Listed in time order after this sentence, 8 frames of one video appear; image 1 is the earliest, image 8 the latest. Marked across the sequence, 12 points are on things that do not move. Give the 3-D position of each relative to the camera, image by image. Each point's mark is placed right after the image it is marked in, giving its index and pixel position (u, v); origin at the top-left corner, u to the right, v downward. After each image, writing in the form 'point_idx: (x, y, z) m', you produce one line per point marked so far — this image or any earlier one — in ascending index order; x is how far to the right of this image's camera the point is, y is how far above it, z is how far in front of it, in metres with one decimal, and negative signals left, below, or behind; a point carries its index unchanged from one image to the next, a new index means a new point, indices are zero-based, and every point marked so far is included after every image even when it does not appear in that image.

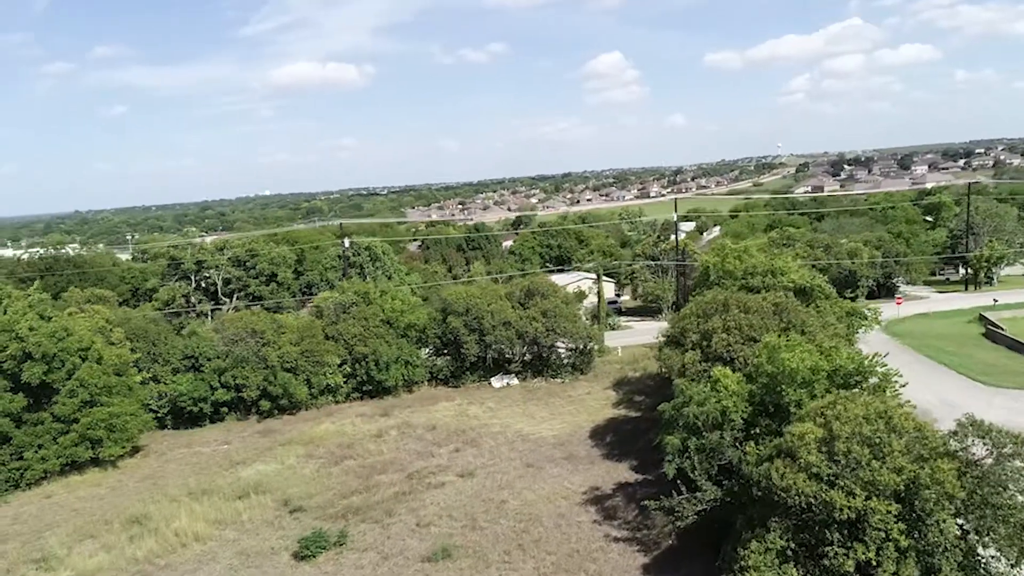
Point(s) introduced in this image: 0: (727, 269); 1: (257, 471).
0: (+4.4, +0.4, +15.0) m
1: (-4.9, -3.5, +14.1) m
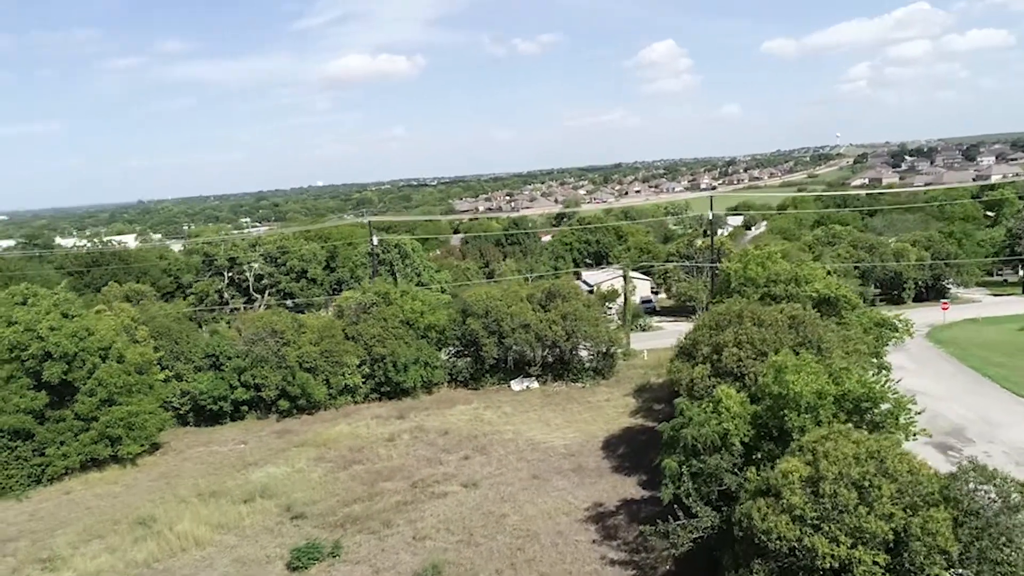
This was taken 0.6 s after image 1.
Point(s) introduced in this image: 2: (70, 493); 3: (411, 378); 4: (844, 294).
0: (+4.7, +0.2, +14.4) m
1: (-4.7, -3.6, +14.2) m
2: (-8.5, -4.0, +14.1) m
3: (-2.5, -2.3, +18.5) m
4: (+6.0, -0.1, +13.3) m
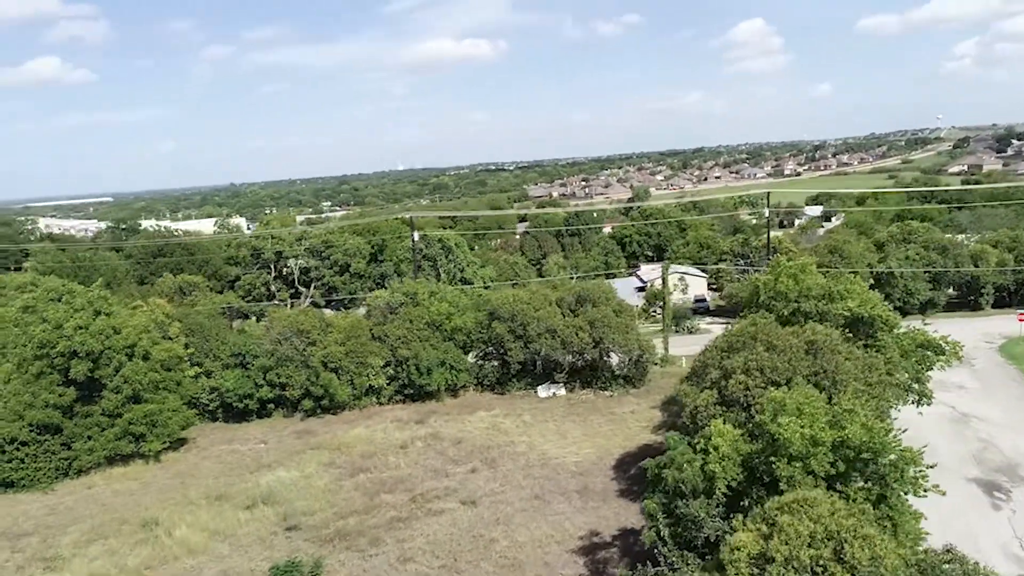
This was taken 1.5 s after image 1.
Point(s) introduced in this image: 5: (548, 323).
0: (+4.9, 0.0, +13.3) m
1: (-4.6, -3.7, +14.2) m
2: (-8.4, -4.0, +14.6) m
3: (-1.9, -2.3, +18.2) m
4: (+6.1, -0.4, +12.1) m
5: (+0.9, -0.8, +18.0) m
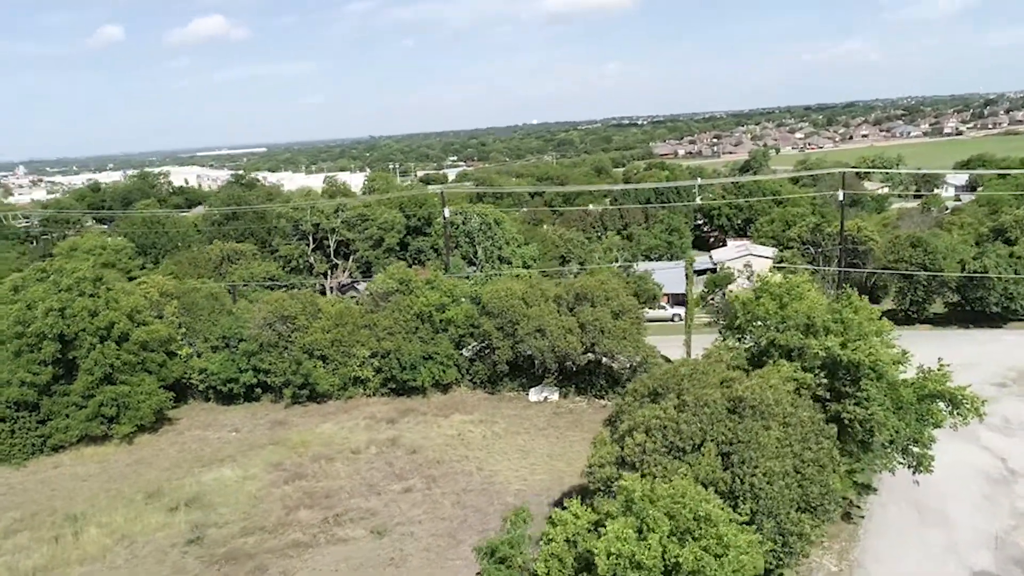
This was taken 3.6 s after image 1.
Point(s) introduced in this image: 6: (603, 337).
0: (+3.7, -0.4, +11.0) m
1: (-5.5, -3.6, +13.8) m
2: (-9.2, -3.7, +14.8) m
3: (-2.2, -2.1, +17.2) m
4: (+4.7, -0.9, +9.6) m
5: (+0.6, -0.8, +16.4) m
6: (+2.0, -1.1, +15.8) m
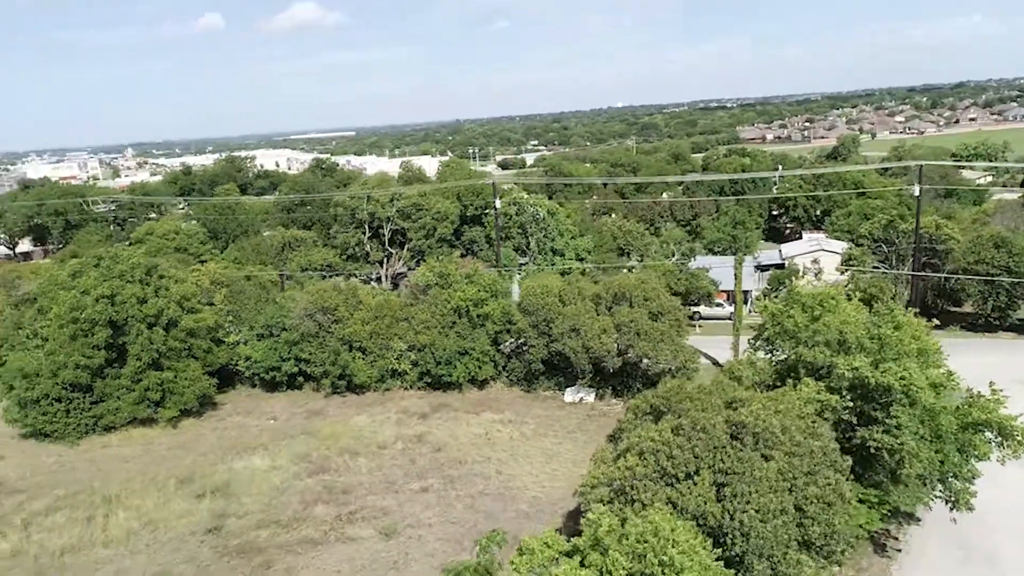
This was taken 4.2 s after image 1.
0: (+3.9, -0.5, +10.3) m
1: (-5.1, -3.4, +14.1) m
2: (-8.6, -3.4, +15.5) m
3: (-1.3, -2.0, +17.0) m
4: (+4.6, -1.1, +8.8) m
5: (+1.3, -0.7, +15.9) m
6: (+2.6, -1.1, +15.2) m
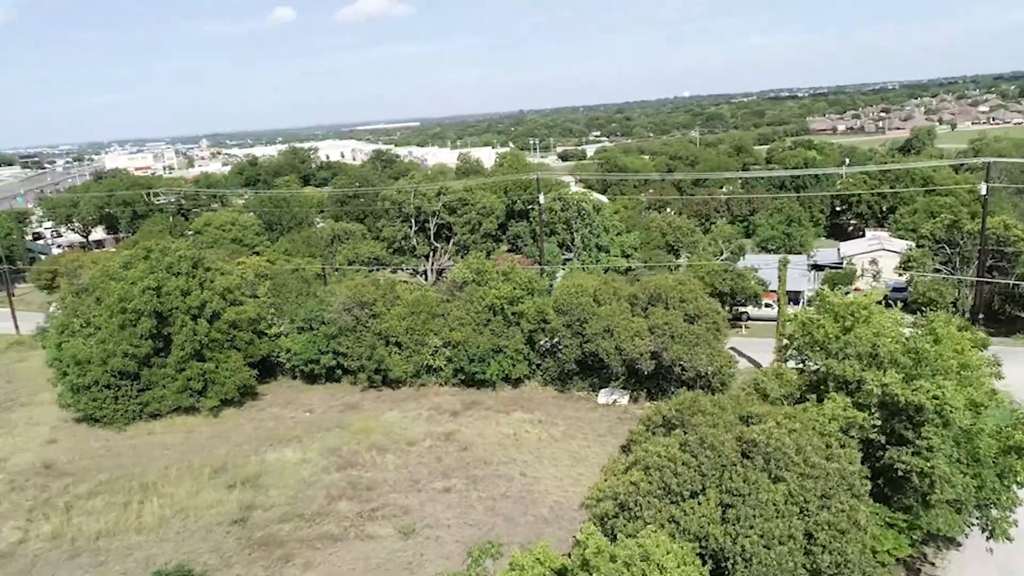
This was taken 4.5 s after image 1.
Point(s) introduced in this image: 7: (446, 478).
0: (+4.1, -0.6, +9.8) m
1: (-4.6, -3.3, +14.4) m
2: (-8.0, -3.2, +16.1) m
3: (-0.5, -1.9, +17.0) m
4: (+4.7, -1.2, +8.2) m
5: (+2.0, -0.7, +15.6) m
6: (+3.3, -1.1, +14.8) m
7: (-1.2, -3.4, +13.1) m
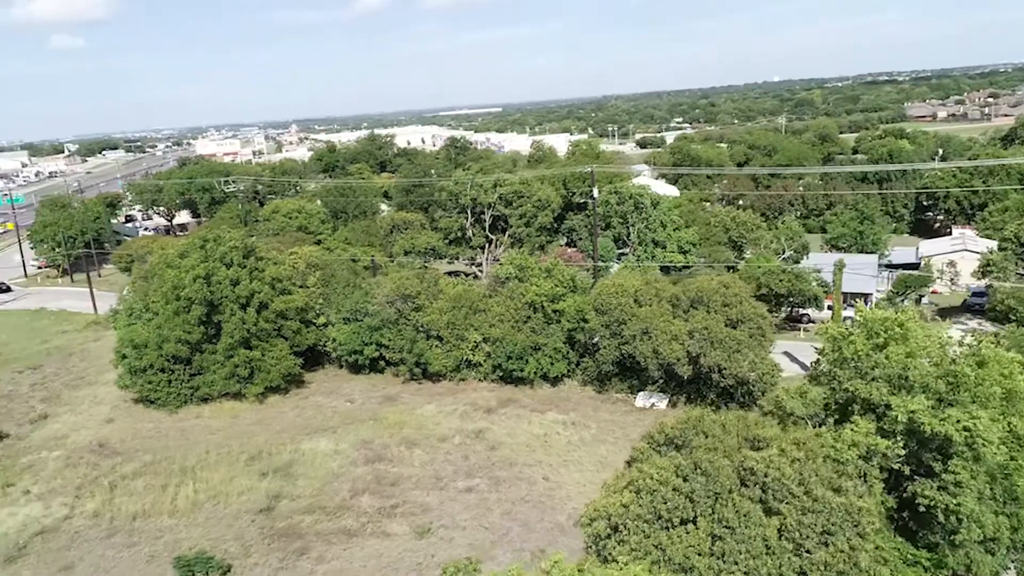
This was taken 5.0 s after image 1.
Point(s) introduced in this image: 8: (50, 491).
0: (+4.2, -0.8, +9.1) m
1: (-4.0, -3.2, +14.7) m
2: (-7.2, -3.0, +16.7) m
3: (+0.3, -1.8, +16.8) m
4: (+4.7, -1.5, +7.5) m
5: (+2.8, -0.7, +15.2) m
6: (+3.9, -1.2, +14.2) m
7: (-0.8, -3.4, +13.1) m
8: (-8.5, -3.7, +13.5) m
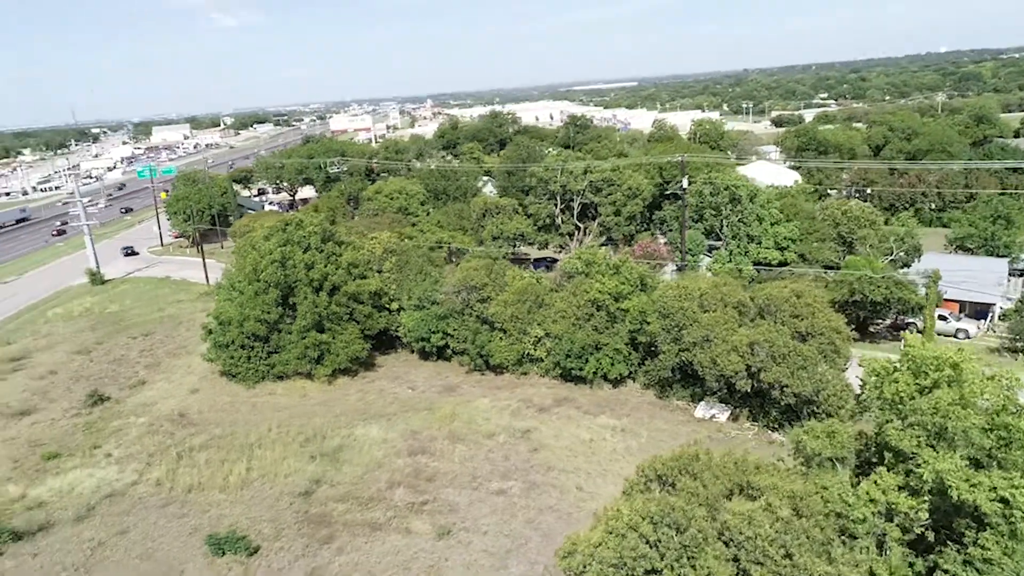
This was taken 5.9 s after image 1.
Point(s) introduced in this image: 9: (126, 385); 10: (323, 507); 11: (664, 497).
0: (+4.2, -1.2, +8.1) m
1: (-3.0, -3.0, +15.0) m
2: (-5.8, -2.6, +17.6) m
3: (+1.6, -1.8, +16.3) m
4: (+4.3, -1.9, +6.5) m
5: (+3.8, -0.8, +14.3) m
6: (+4.8, -1.3, +13.2) m
7: (-0.1, -3.4, +12.9) m
8: (-7.7, -3.4, +14.7) m
9: (-9.9, -2.5, +18.8) m
10: (-3.2, -3.7, +12.3) m
11: (+1.4, -2.0, +6.9) m
